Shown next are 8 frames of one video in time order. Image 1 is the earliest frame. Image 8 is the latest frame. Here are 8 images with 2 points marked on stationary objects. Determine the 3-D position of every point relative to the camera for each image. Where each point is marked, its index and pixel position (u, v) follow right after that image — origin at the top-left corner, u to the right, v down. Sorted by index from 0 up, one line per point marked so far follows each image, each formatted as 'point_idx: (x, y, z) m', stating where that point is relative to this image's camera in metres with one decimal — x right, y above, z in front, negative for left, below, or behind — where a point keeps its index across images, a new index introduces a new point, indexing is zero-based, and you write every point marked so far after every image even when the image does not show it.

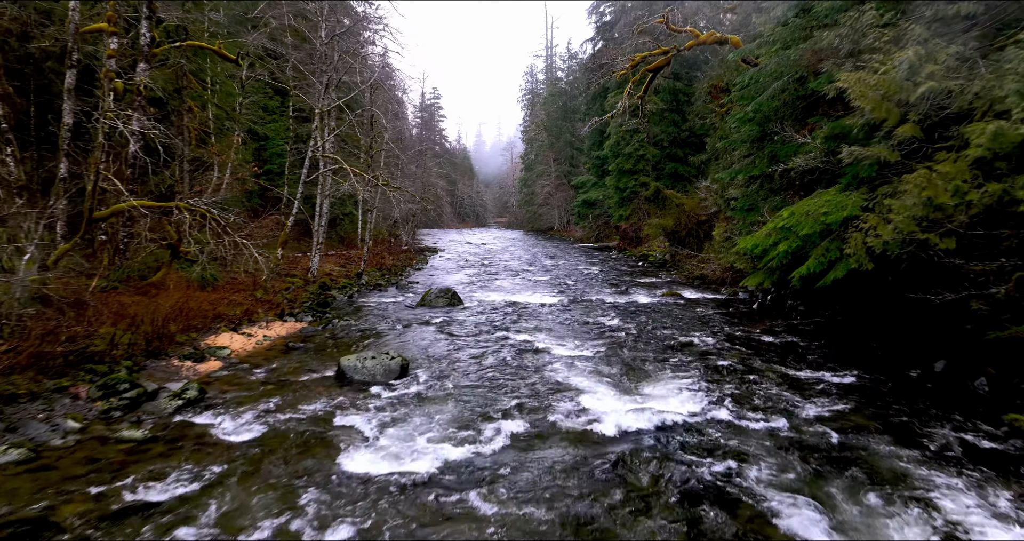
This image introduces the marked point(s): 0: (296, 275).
0: (-4.0, -0.1, +12.6) m
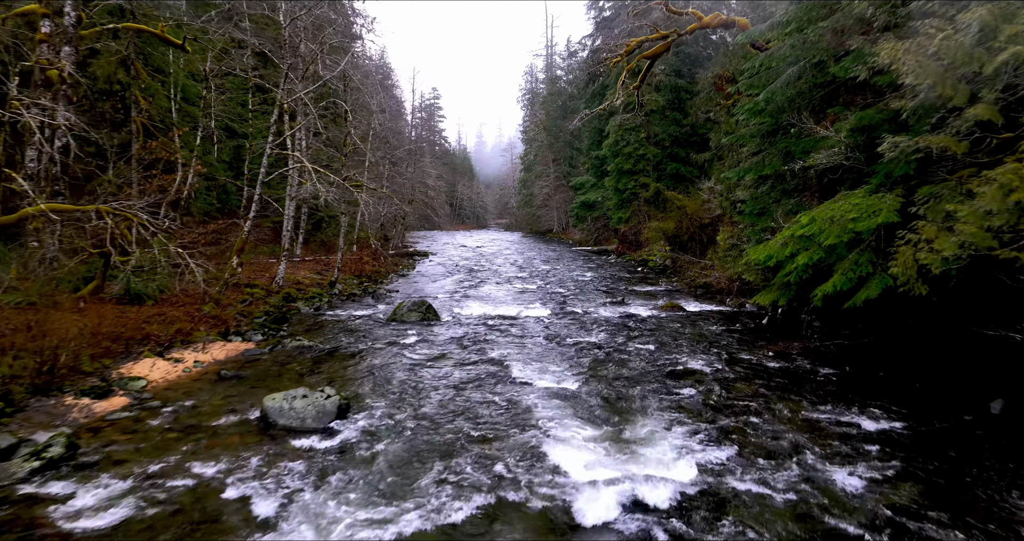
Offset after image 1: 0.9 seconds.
0: (-4.2, -0.3, +11.4) m
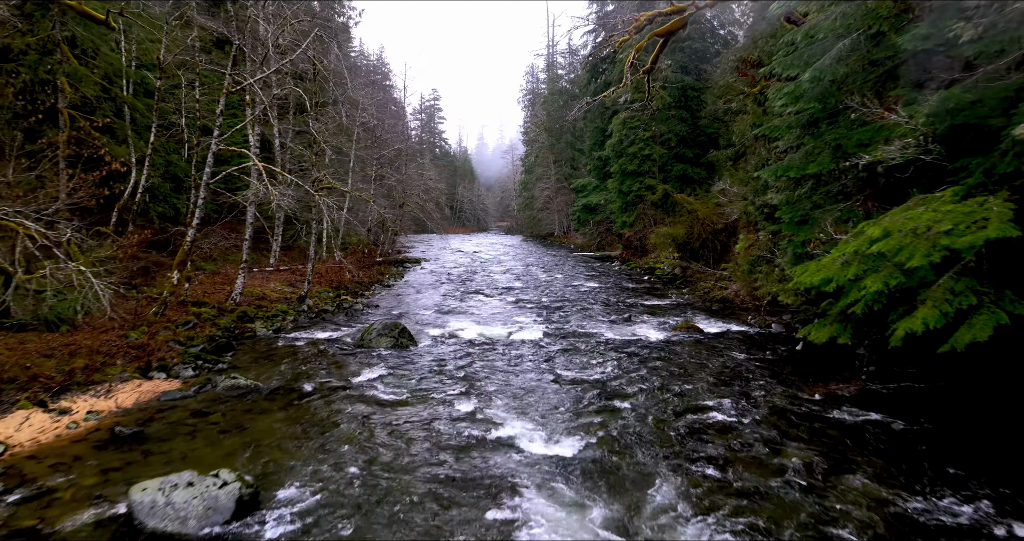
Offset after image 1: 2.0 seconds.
0: (-4.4, -0.5, +9.9) m
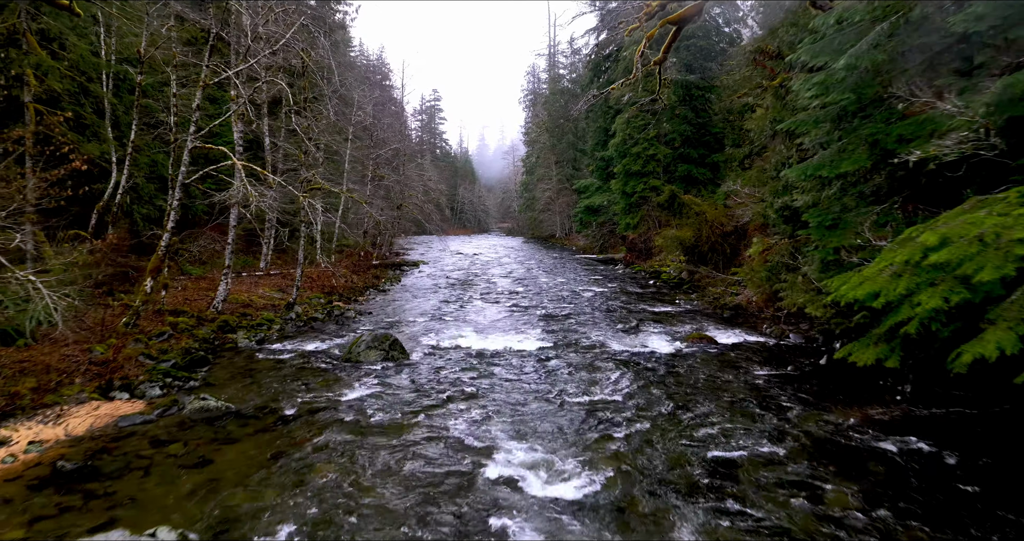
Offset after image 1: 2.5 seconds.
0: (-4.3, -0.6, +9.3) m
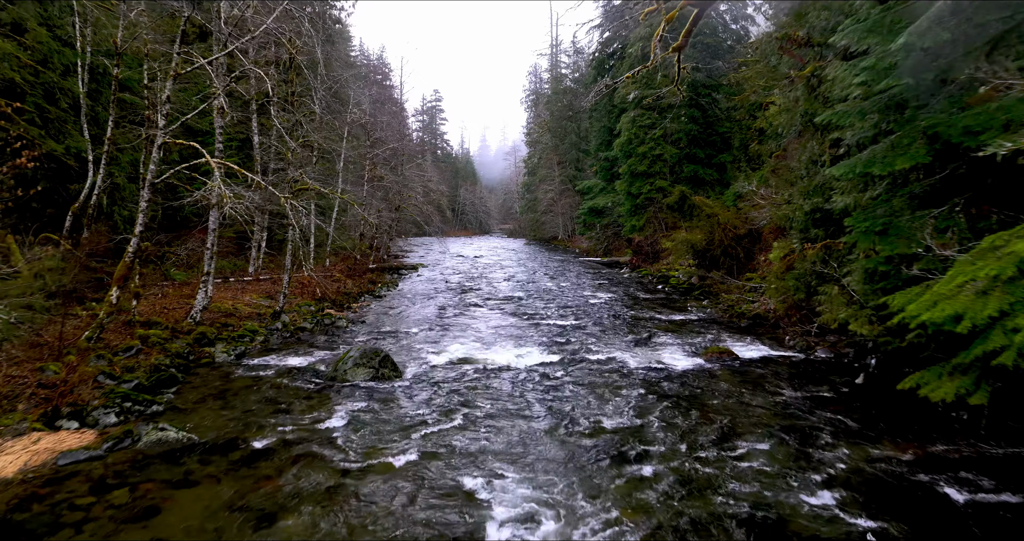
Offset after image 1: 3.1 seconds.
0: (-4.3, -0.7, +8.5) m
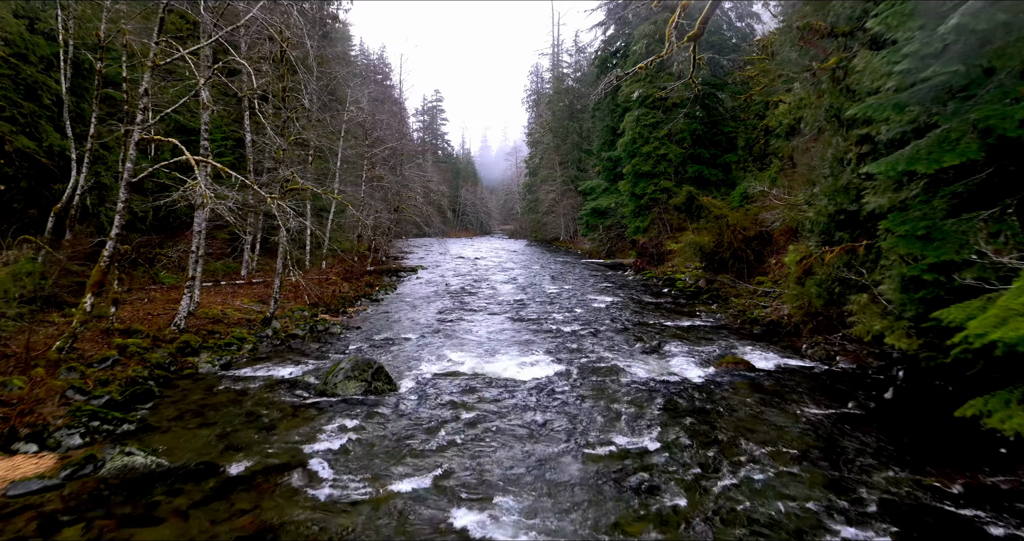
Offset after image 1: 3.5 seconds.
0: (-4.3, -0.7, +8.0) m
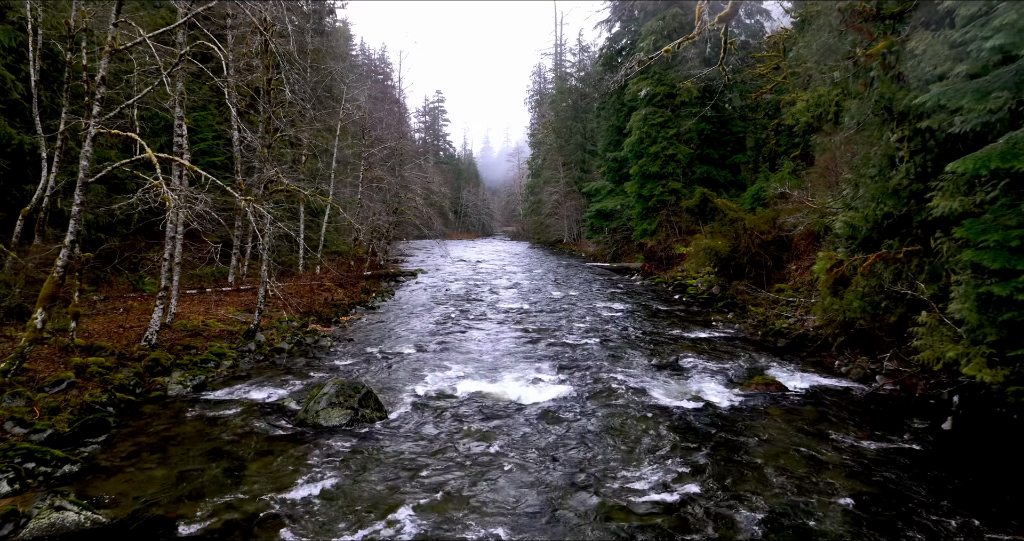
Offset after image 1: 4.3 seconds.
0: (-4.2, -0.8, +7.2) m
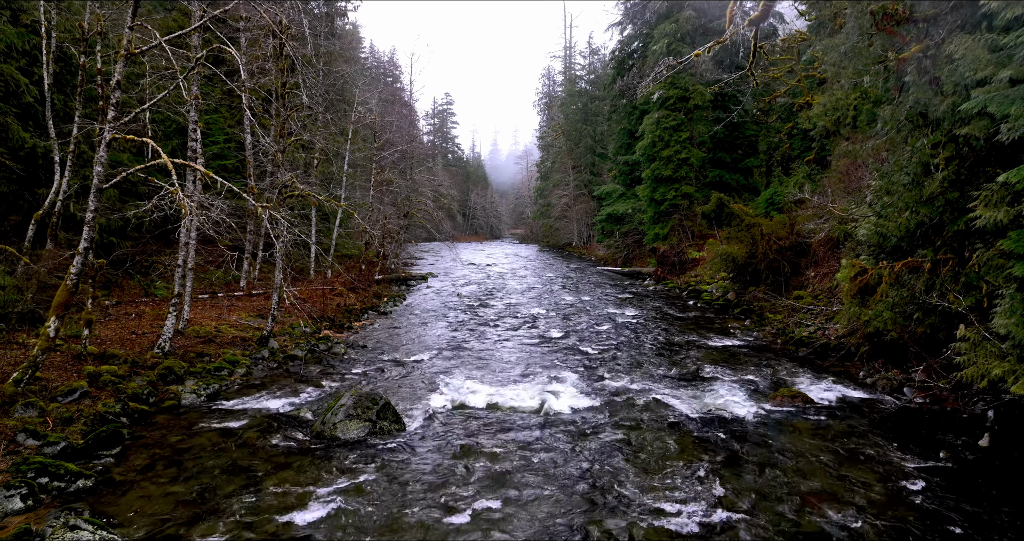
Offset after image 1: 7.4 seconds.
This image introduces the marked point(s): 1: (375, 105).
0: (-4.0, -0.9, +7.1) m
1: (-3.6, +4.3, +18.1) m
